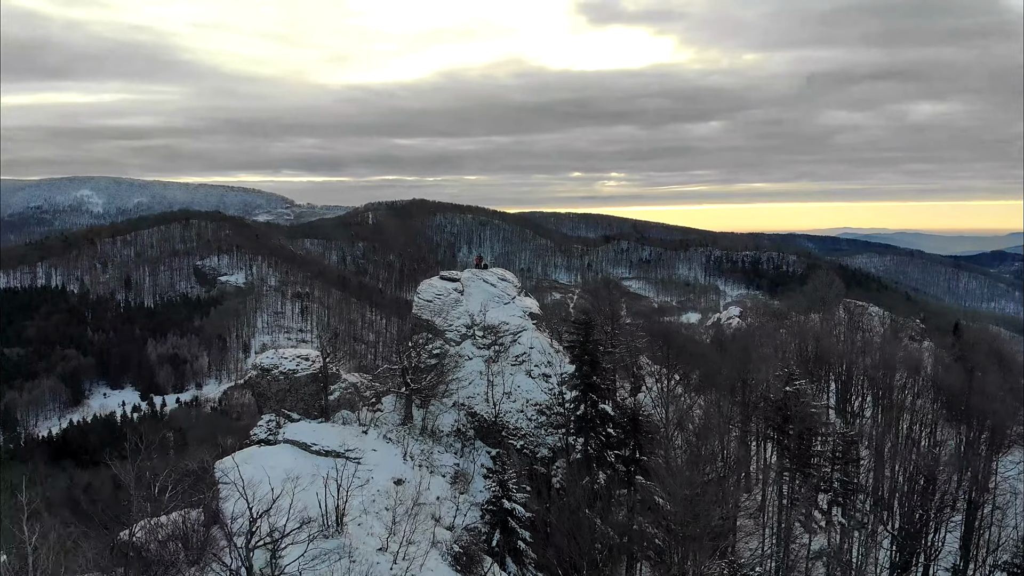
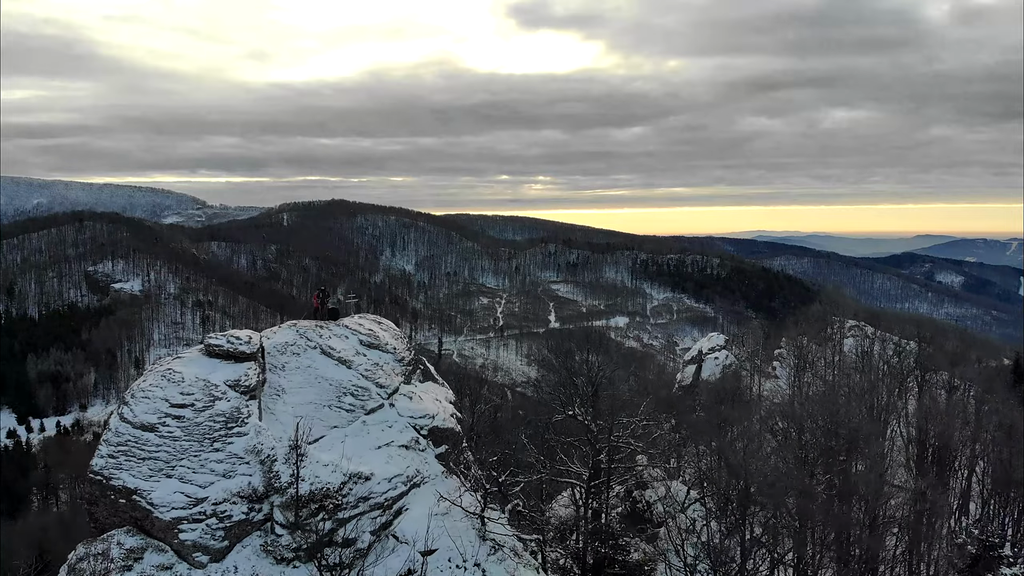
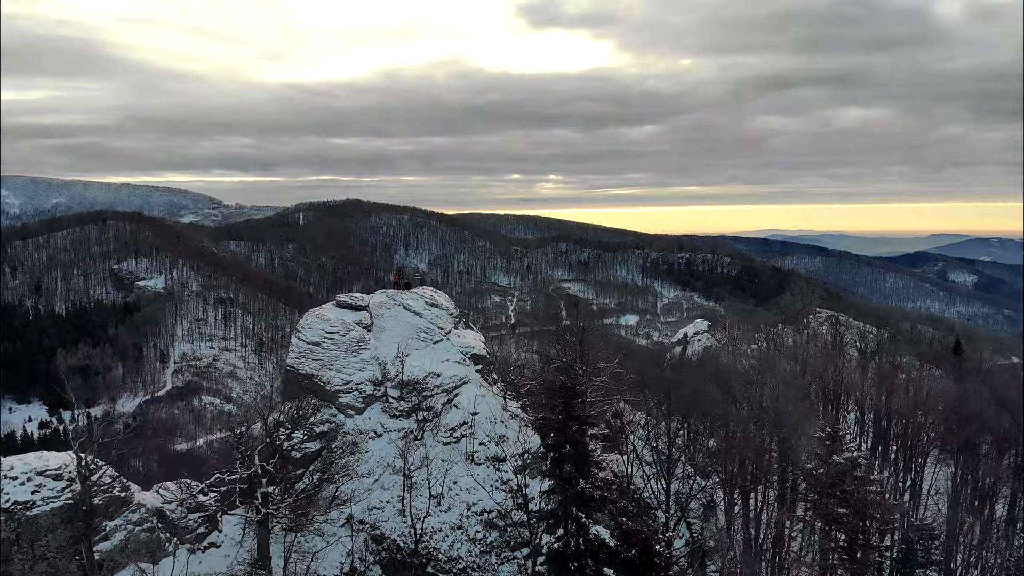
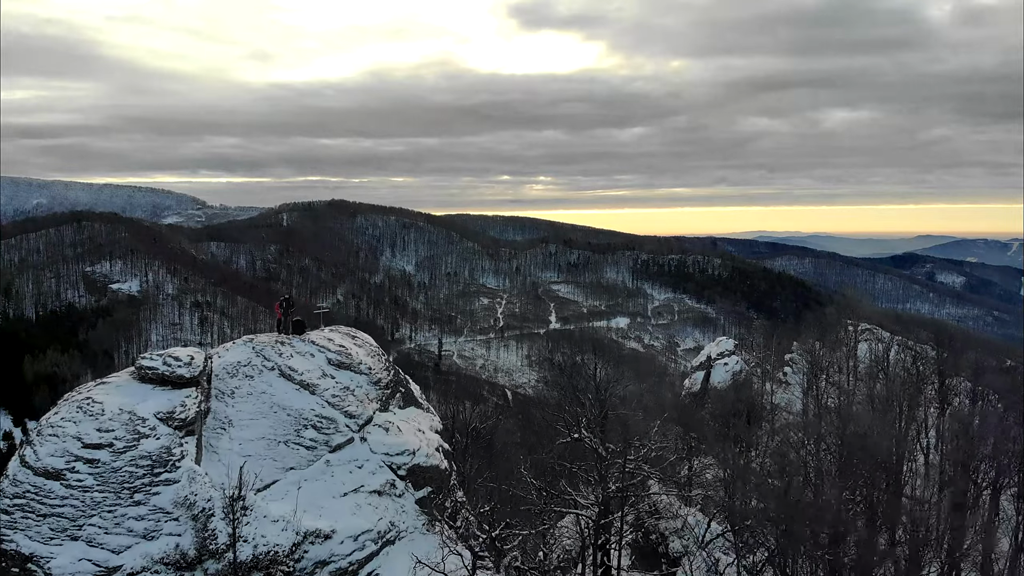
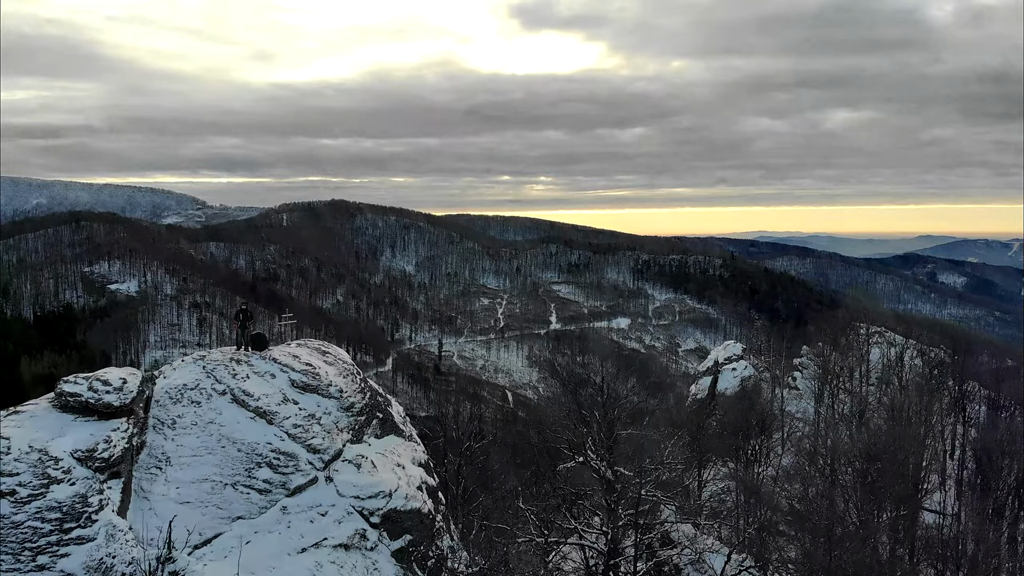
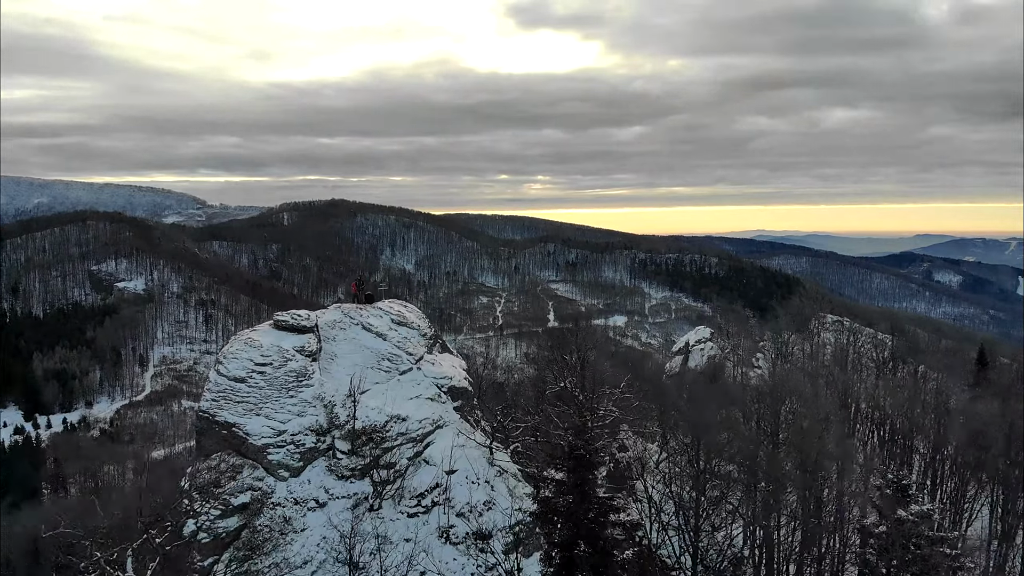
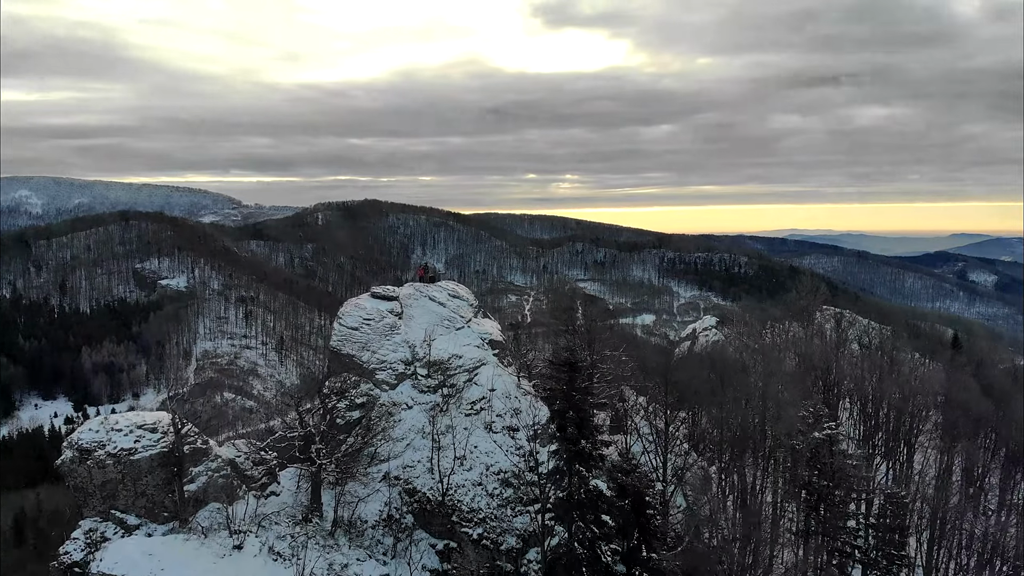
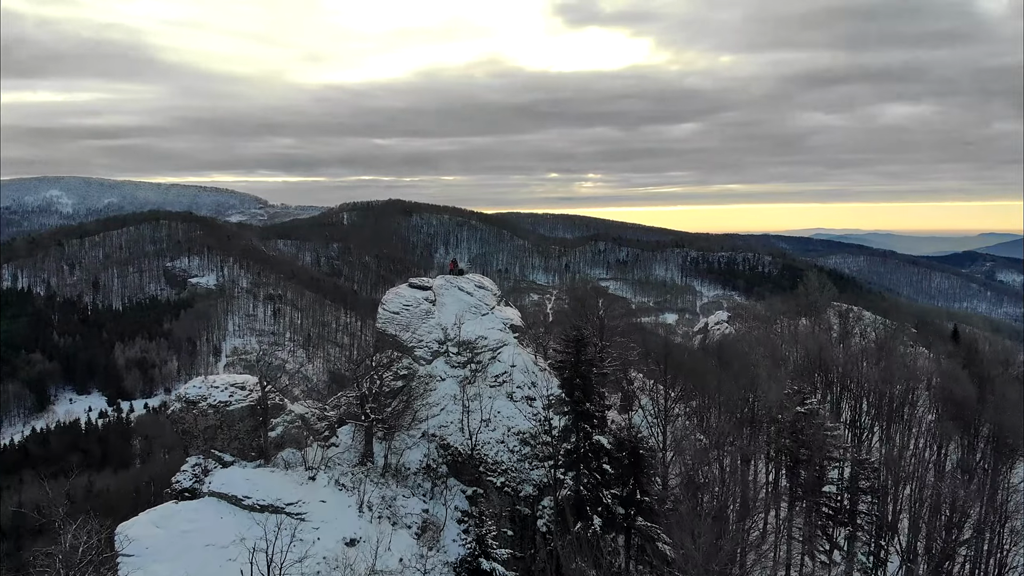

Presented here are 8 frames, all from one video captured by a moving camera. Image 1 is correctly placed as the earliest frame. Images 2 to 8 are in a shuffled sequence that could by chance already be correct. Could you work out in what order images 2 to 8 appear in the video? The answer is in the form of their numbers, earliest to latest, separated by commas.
8, 7, 3, 6, 2, 4, 5
